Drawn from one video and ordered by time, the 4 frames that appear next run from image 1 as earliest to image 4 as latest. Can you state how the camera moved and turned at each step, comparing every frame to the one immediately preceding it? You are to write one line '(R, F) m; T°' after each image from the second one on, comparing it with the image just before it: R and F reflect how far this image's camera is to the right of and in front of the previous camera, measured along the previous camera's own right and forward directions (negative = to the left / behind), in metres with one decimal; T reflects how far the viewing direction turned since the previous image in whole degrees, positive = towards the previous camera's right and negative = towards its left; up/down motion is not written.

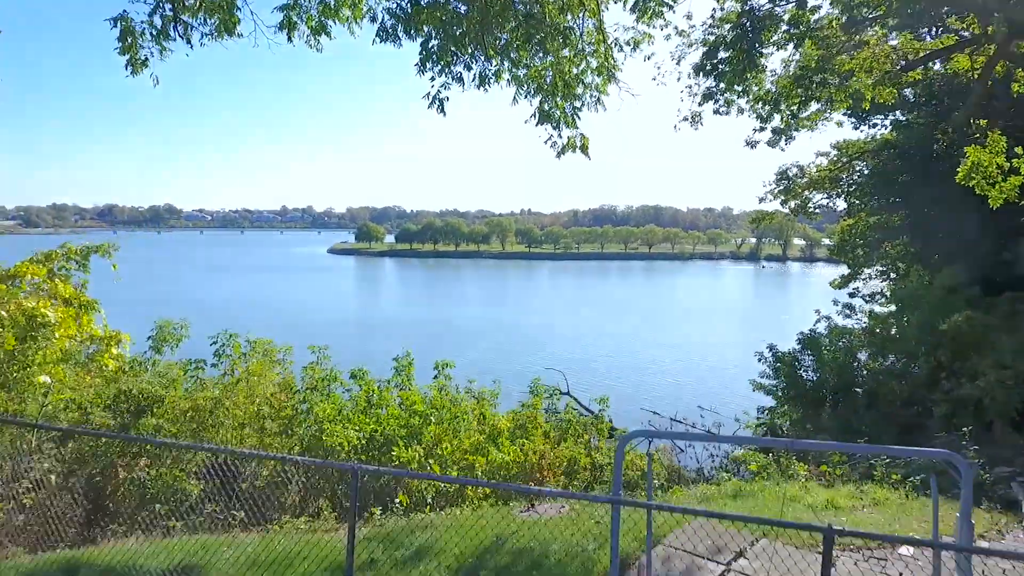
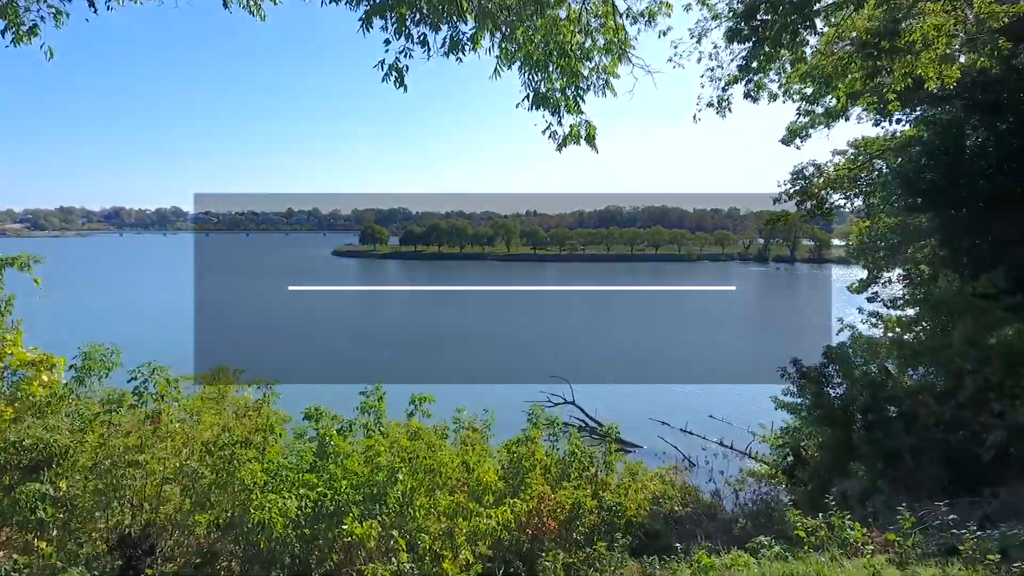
(+0.1, +0.8) m; -1°
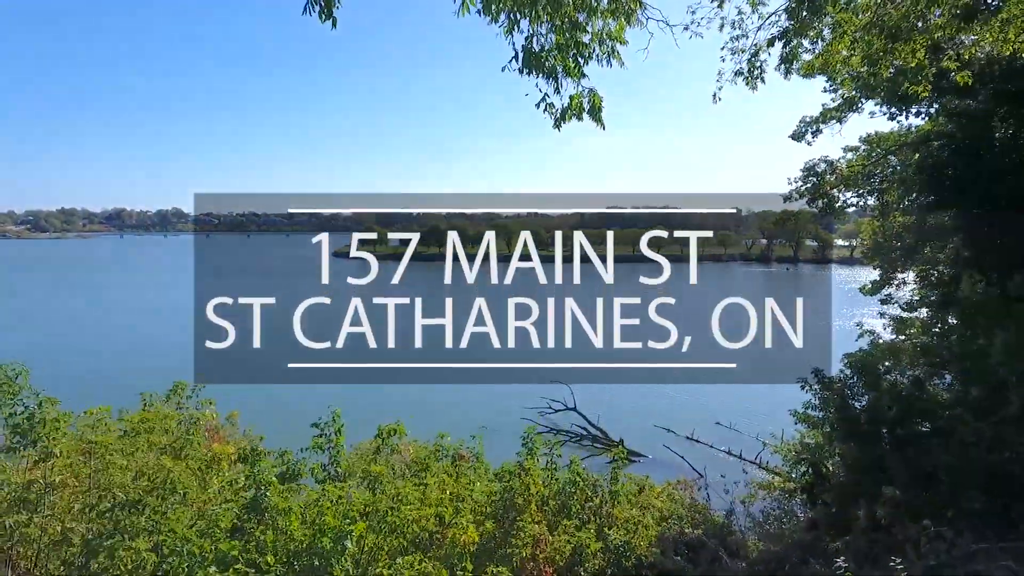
(+0.1, +0.7) m; 0°
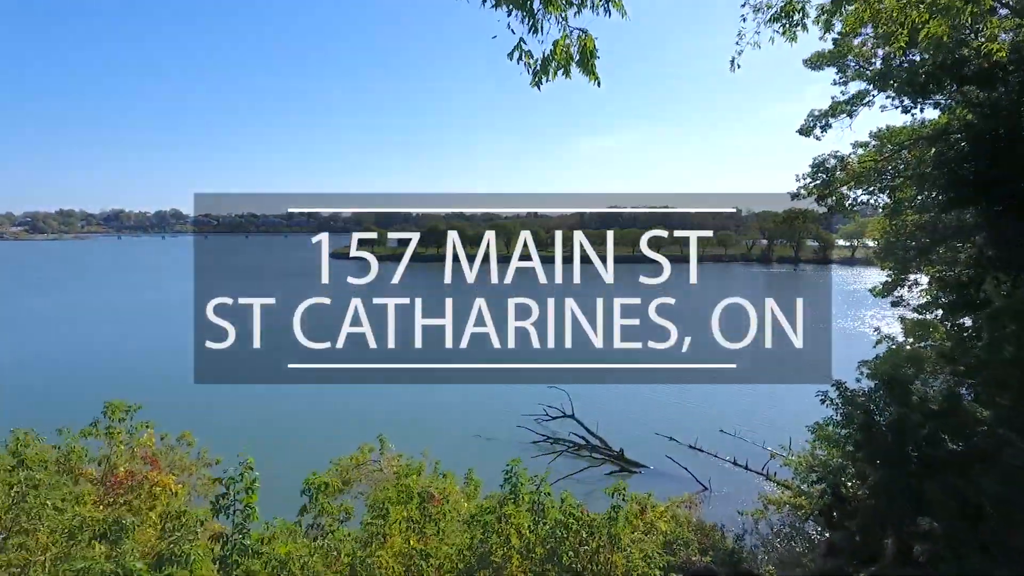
(+0.1, +0.8) m; 0°
